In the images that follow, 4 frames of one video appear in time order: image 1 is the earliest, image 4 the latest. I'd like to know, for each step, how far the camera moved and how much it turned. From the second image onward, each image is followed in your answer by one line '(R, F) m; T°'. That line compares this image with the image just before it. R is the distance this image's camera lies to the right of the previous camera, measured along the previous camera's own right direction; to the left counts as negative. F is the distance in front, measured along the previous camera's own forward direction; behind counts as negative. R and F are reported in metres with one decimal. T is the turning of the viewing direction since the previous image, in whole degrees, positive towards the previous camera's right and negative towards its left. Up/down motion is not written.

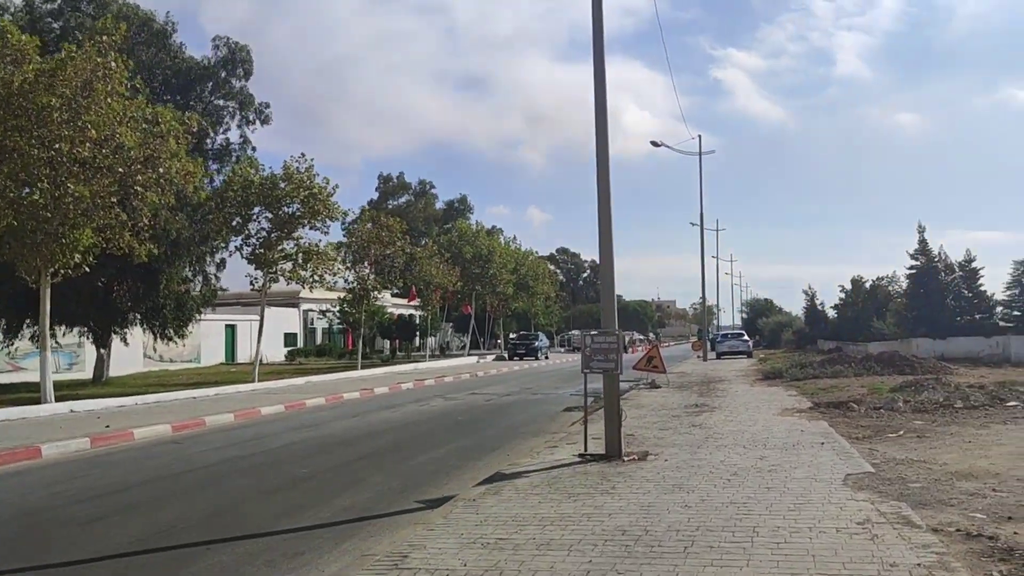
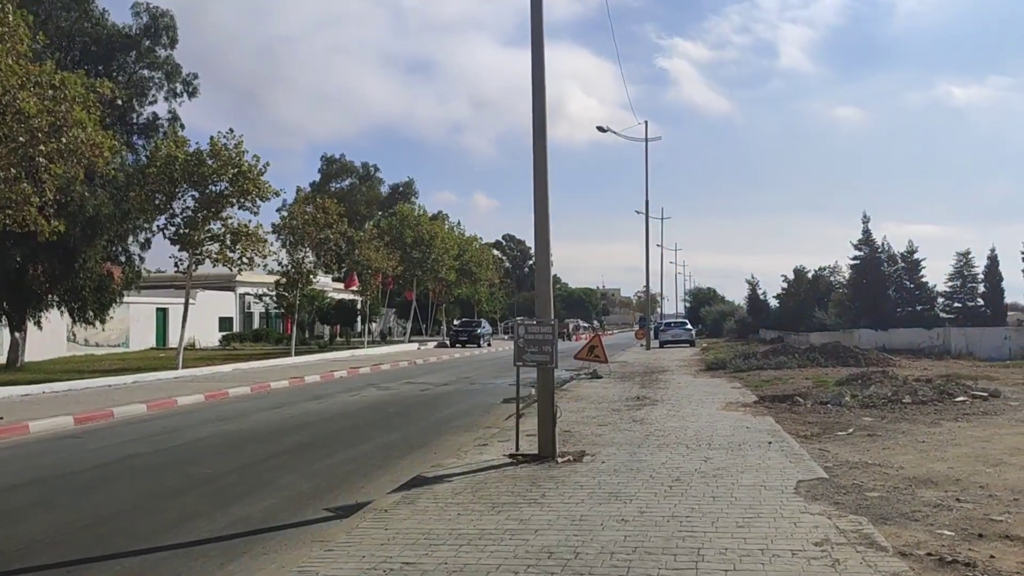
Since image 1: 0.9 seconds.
(+0.2, +1.0) m; +3°
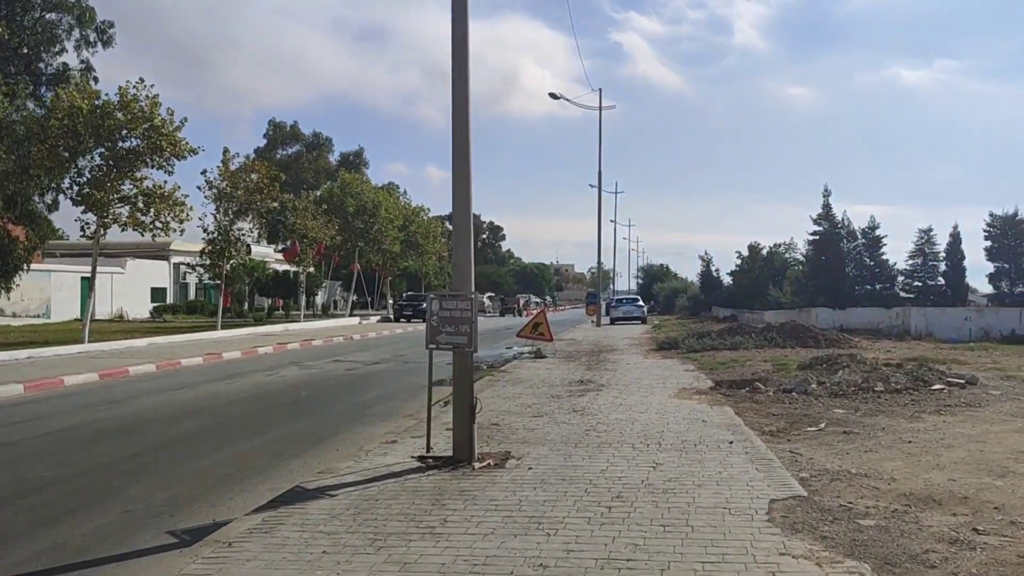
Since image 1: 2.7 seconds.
(+0.4, +2.0) m; +3°
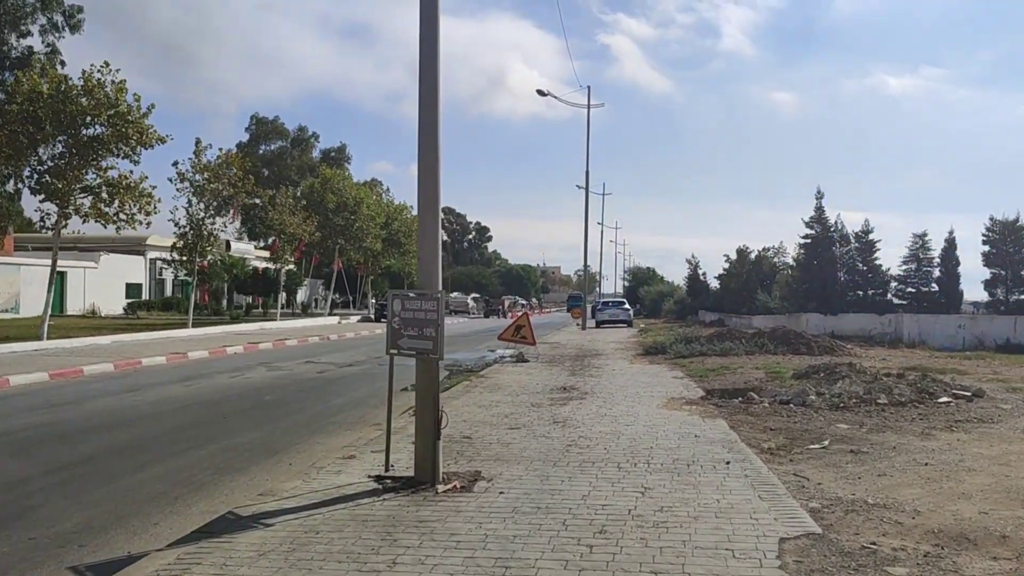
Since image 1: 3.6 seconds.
(+0.1, +1.0) m; +1°
